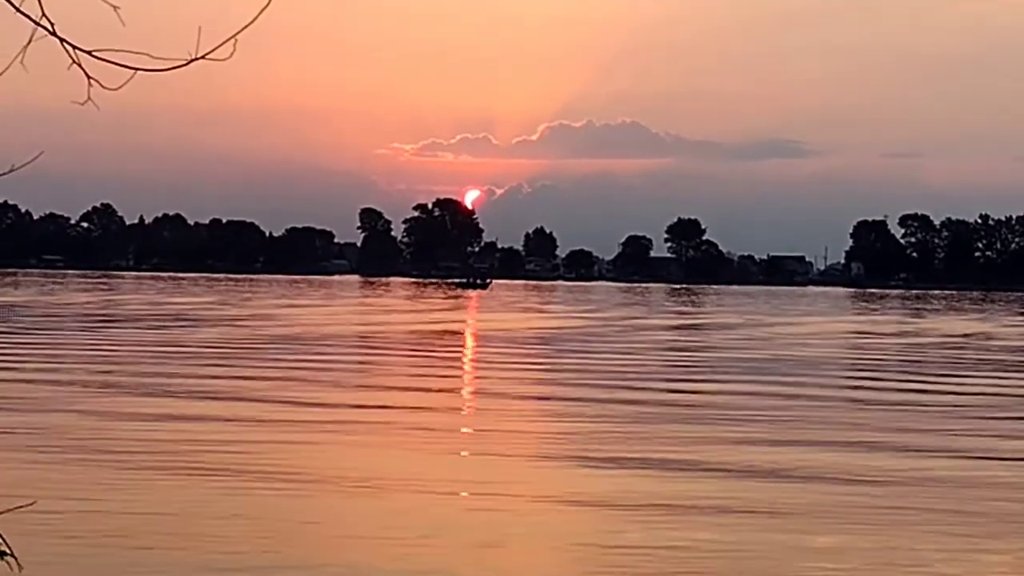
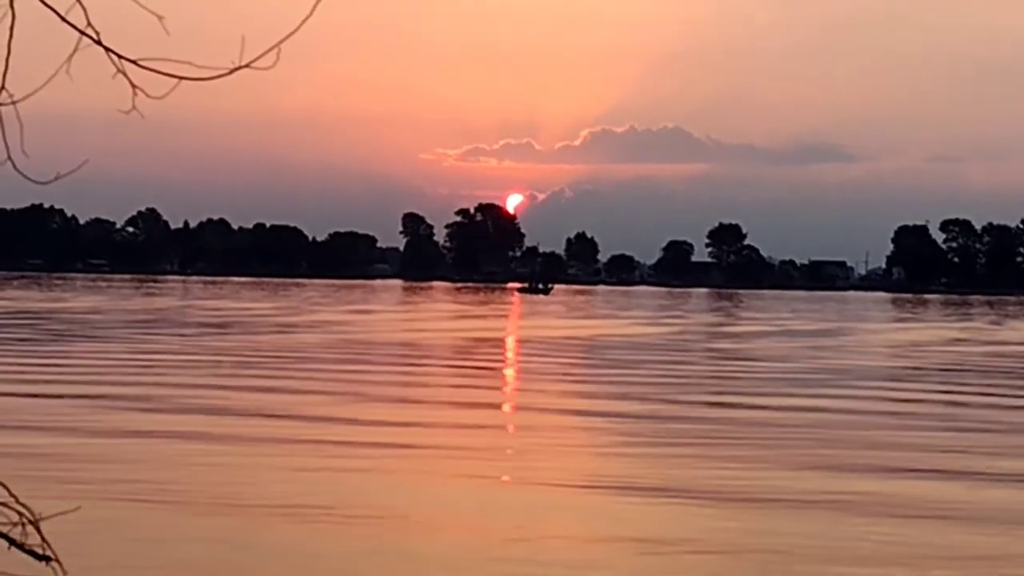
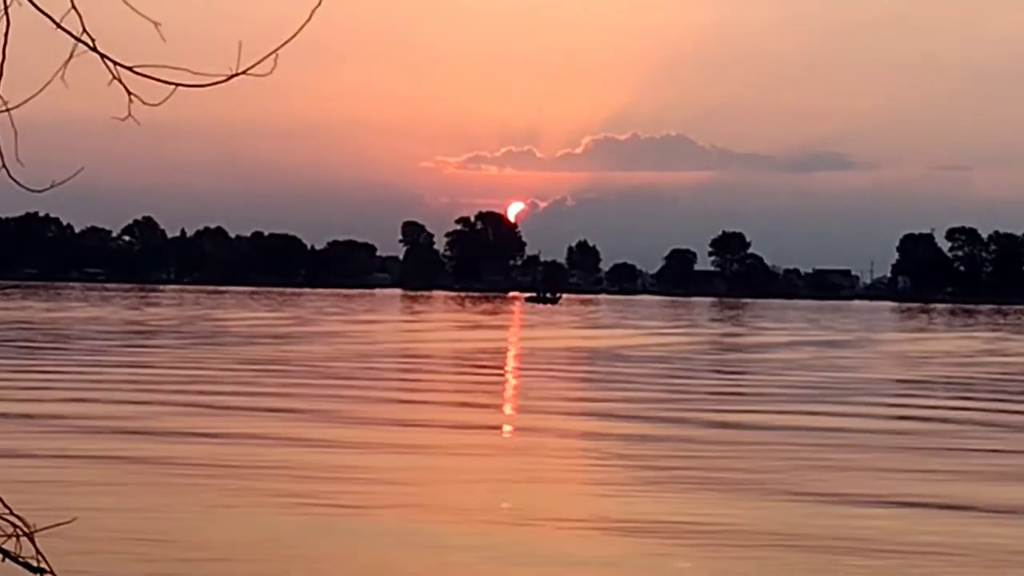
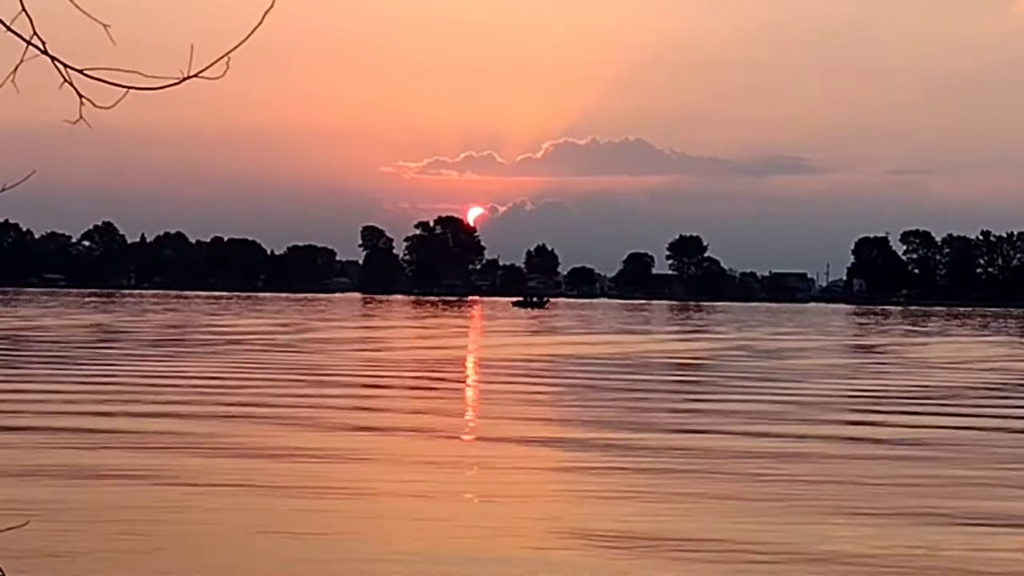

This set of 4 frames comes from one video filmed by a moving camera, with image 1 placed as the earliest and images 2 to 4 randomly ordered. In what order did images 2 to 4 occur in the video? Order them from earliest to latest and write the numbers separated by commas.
2, 3, 4
